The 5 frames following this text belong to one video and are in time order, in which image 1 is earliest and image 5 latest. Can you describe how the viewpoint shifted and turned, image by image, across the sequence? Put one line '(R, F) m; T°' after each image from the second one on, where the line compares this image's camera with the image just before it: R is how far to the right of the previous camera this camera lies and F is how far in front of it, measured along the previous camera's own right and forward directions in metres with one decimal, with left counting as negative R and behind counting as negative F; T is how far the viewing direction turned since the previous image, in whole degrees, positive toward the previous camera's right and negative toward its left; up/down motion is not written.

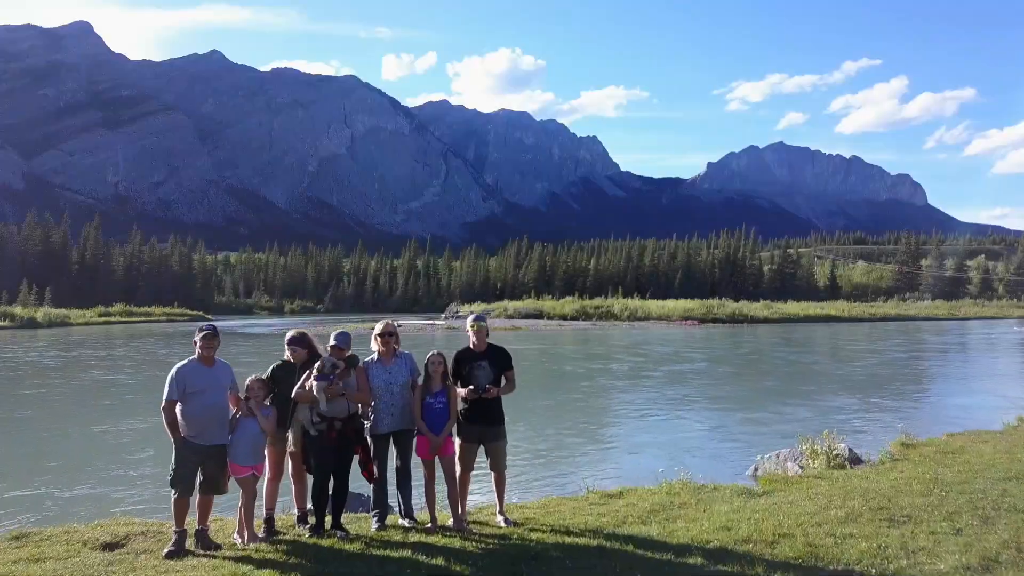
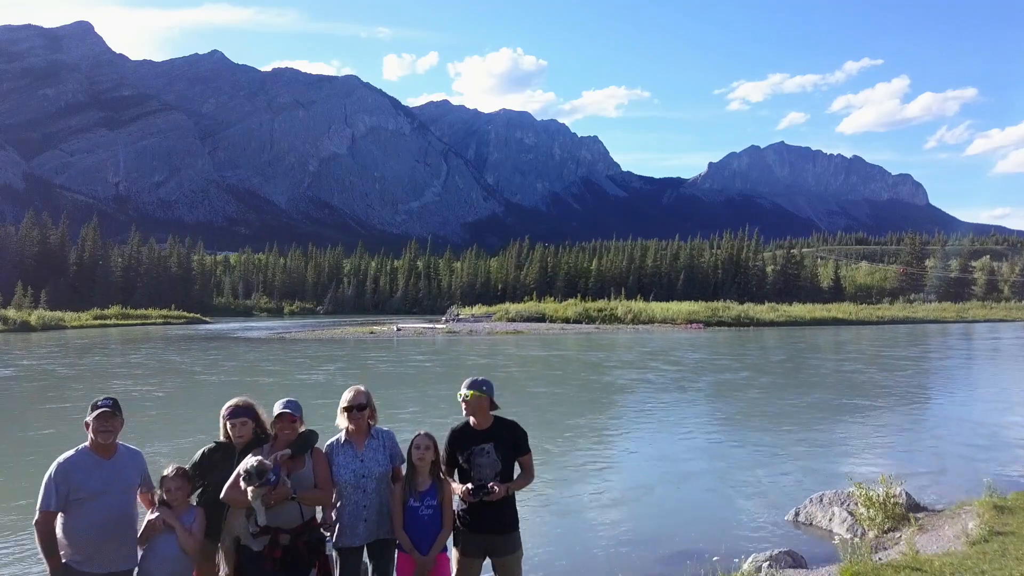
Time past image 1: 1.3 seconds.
(-0.1, +1.0) m; 0°
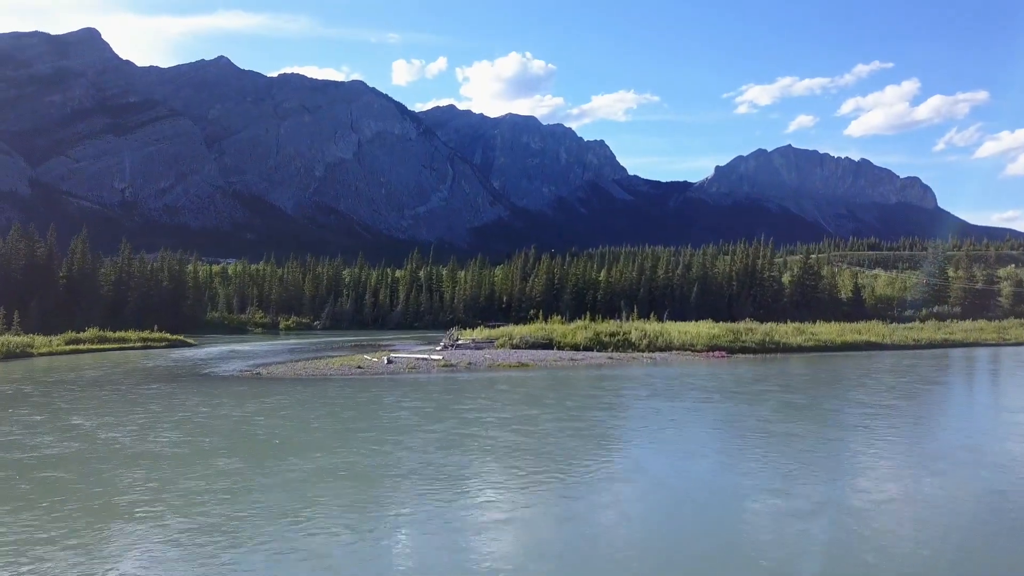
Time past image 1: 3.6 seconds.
(+0.2, +4.6) m; -1°
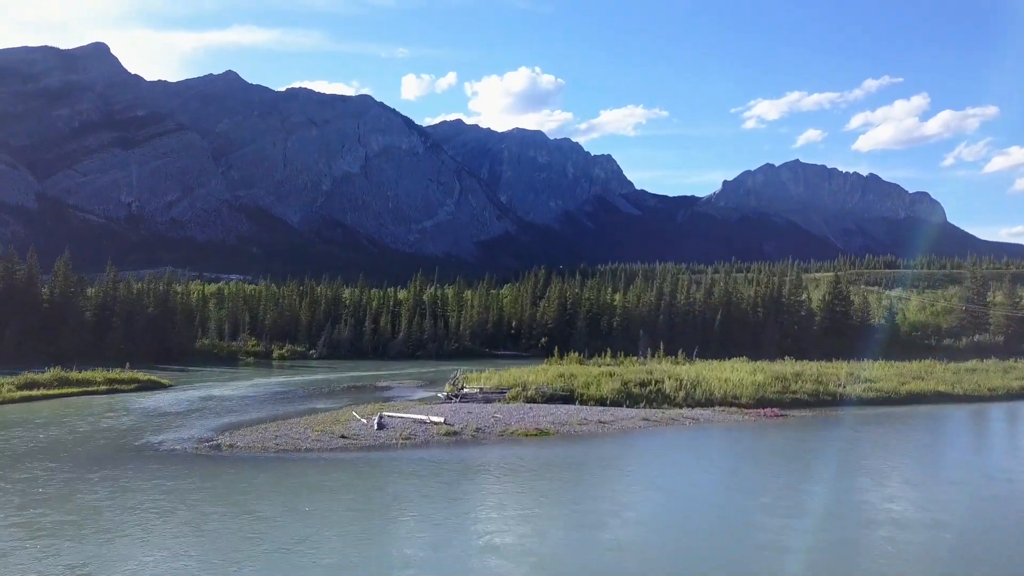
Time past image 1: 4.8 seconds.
(-0.5, +6.9) m; -1°
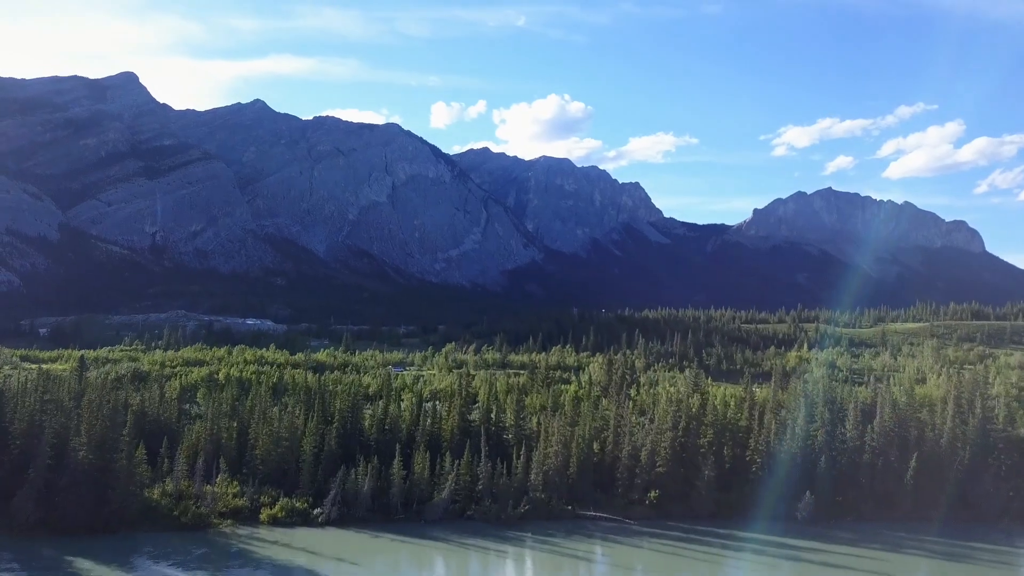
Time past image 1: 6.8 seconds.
(-6.8, +29.9) m; -2°
